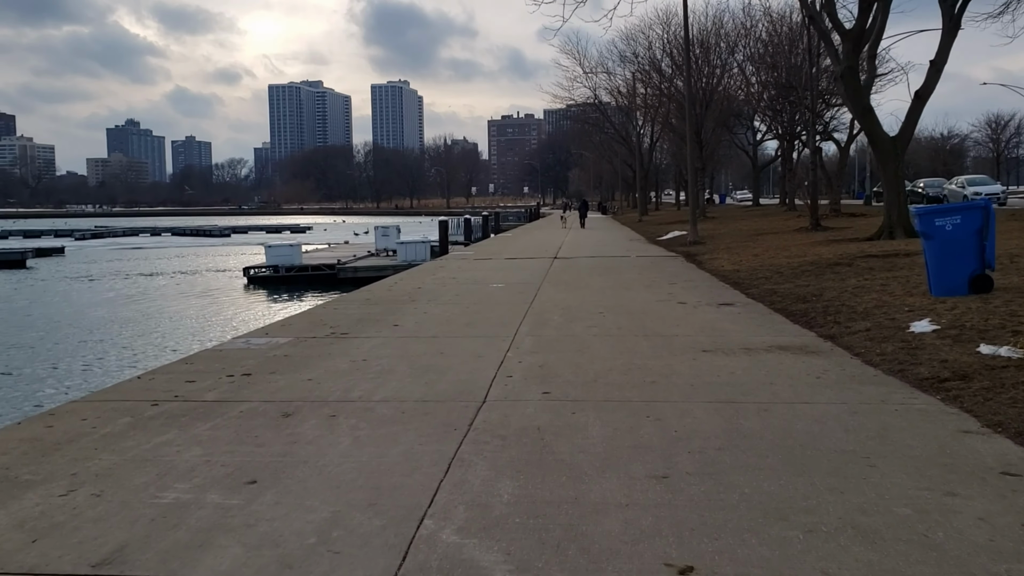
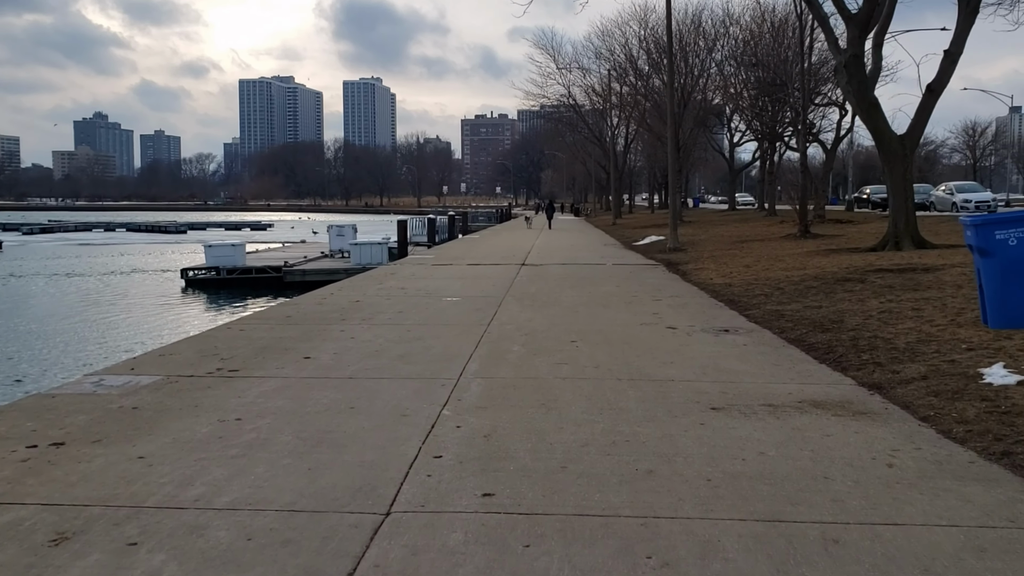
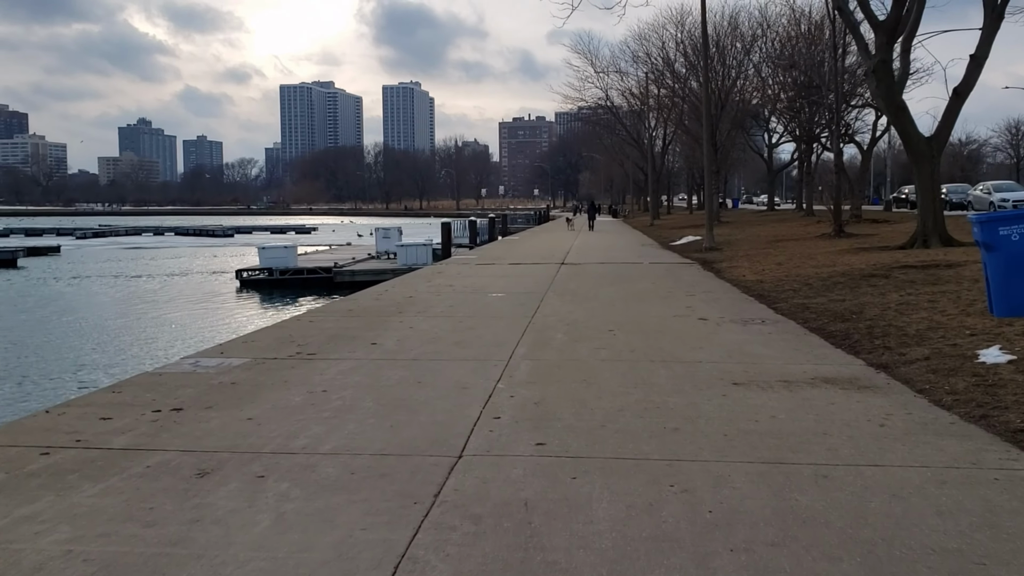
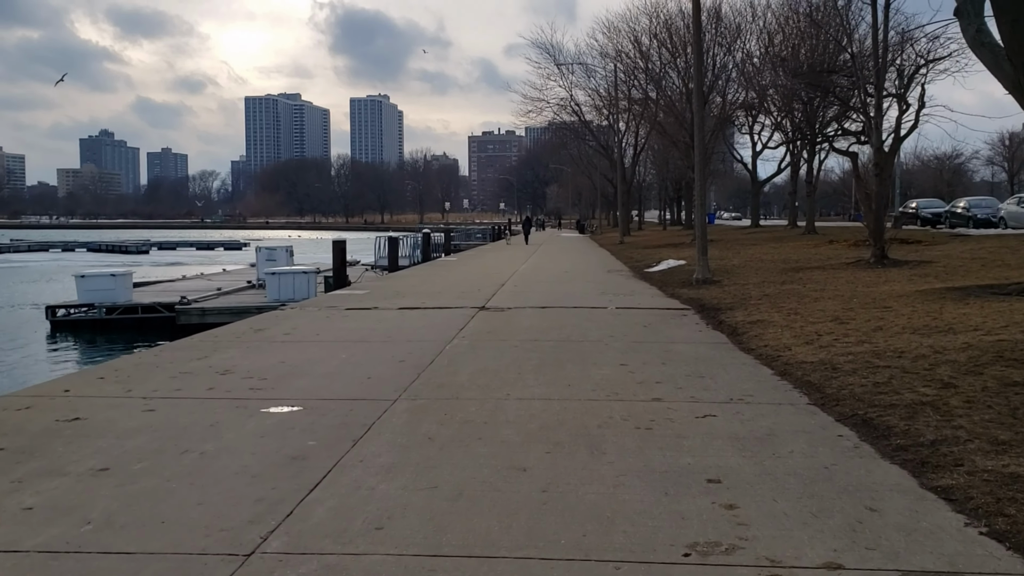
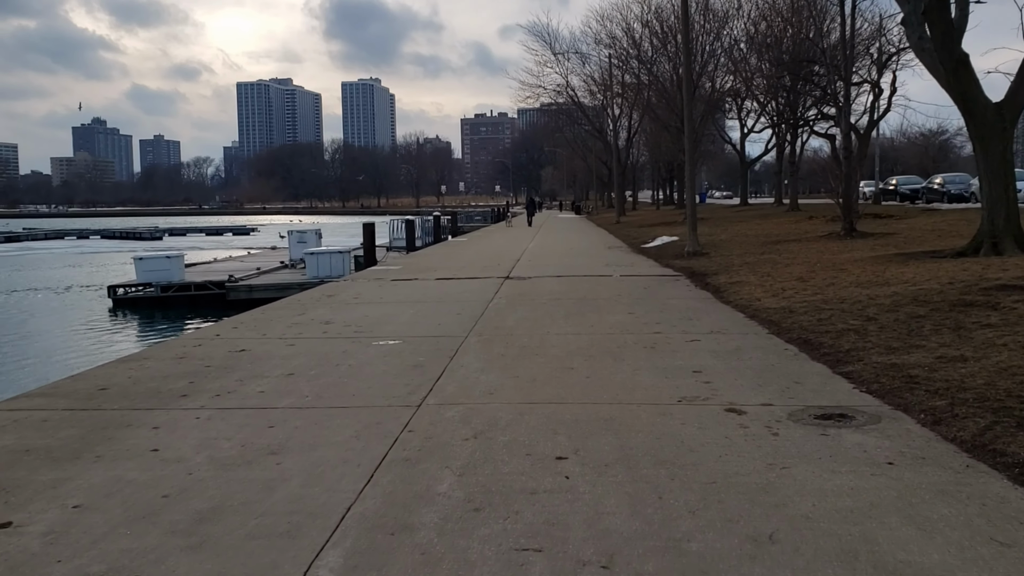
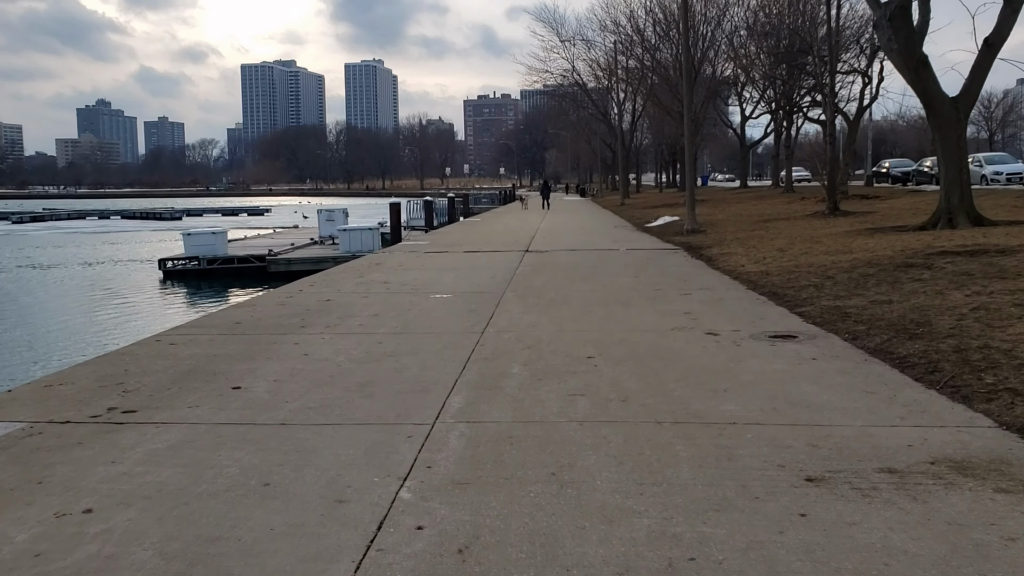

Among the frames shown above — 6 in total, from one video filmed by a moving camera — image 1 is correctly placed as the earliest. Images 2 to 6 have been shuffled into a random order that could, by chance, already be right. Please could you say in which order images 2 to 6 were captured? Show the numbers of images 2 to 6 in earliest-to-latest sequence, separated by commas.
3, 2, 6, 5, 4
